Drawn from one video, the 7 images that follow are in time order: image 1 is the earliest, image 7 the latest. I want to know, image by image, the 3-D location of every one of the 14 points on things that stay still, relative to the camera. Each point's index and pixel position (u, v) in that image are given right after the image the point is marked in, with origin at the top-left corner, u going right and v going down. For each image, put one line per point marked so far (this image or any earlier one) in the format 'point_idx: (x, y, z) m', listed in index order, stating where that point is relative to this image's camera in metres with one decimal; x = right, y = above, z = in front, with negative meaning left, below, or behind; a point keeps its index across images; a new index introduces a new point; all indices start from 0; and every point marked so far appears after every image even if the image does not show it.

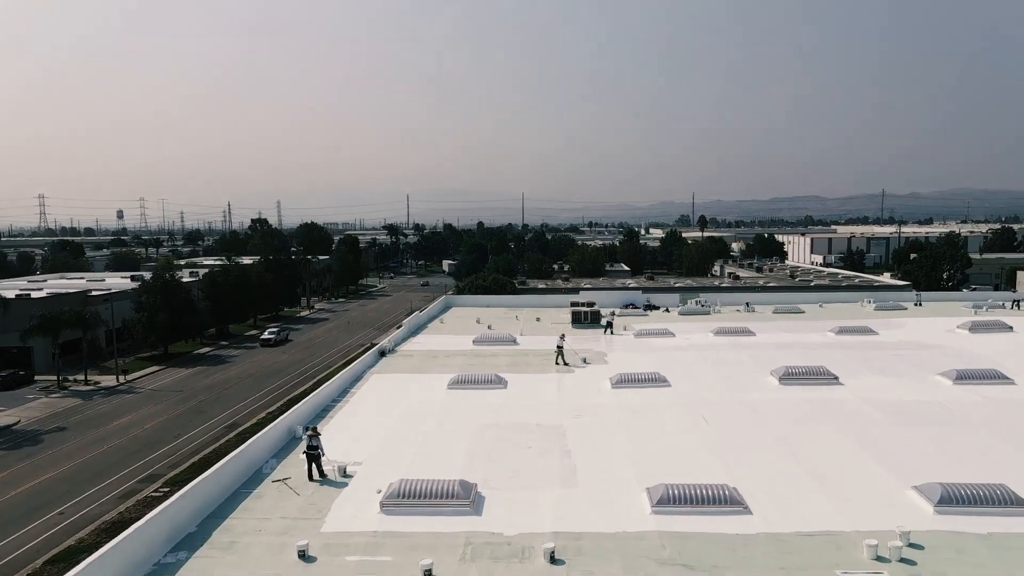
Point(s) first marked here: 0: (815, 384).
0: (+7.0, -2.3, +15.1) m
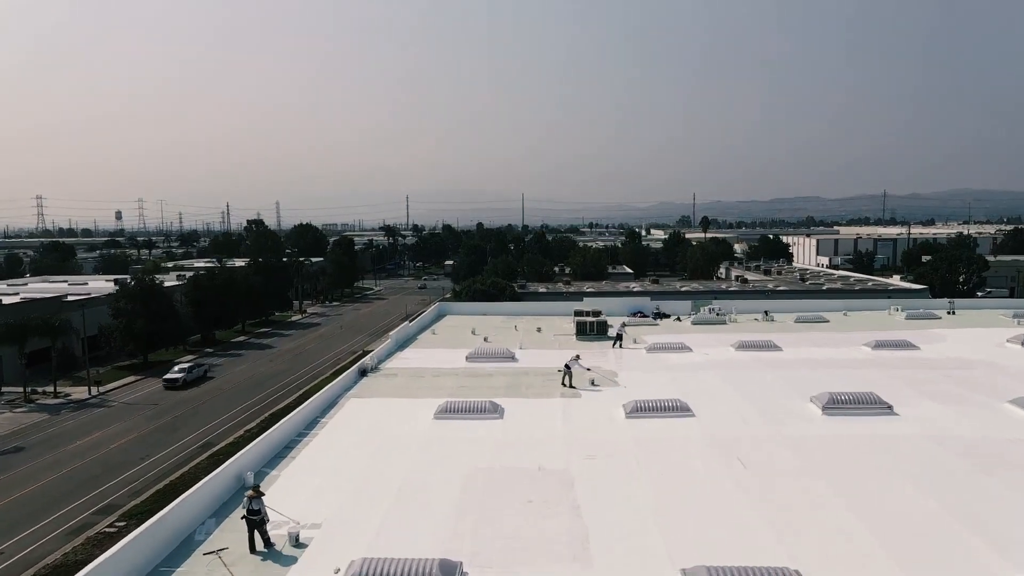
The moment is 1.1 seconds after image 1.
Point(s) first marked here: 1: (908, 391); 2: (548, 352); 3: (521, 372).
0: (+6.9, -2.5, +12.9) m
1: (+8.9, -2.3, +14.8) m
2: (+1.1, -2.0, +19.9) m
3: (+0.2, -2.2, +17.0) m
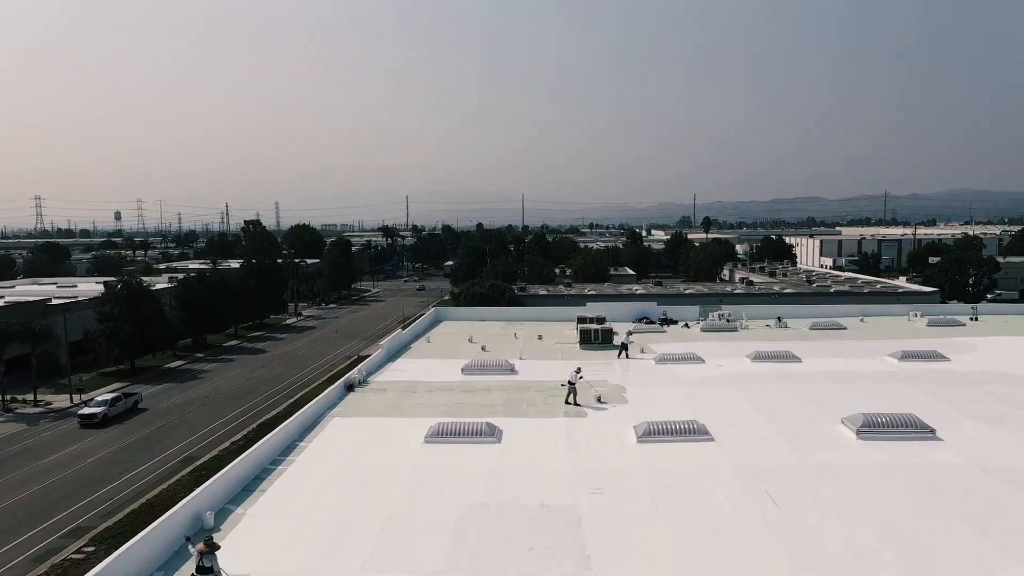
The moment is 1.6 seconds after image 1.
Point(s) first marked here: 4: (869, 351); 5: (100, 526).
0: (+6.9, -2.7, +11.6) m
1: (+8.9, -2.5, +13.5) m
2: (+1.1, -2.2, +18.6) m
3: (+0.2, -2.4, +15.7) m
4: (+10.4, -1.9, +19.3) m
5: (-11.7, -6.7, +18.7) m
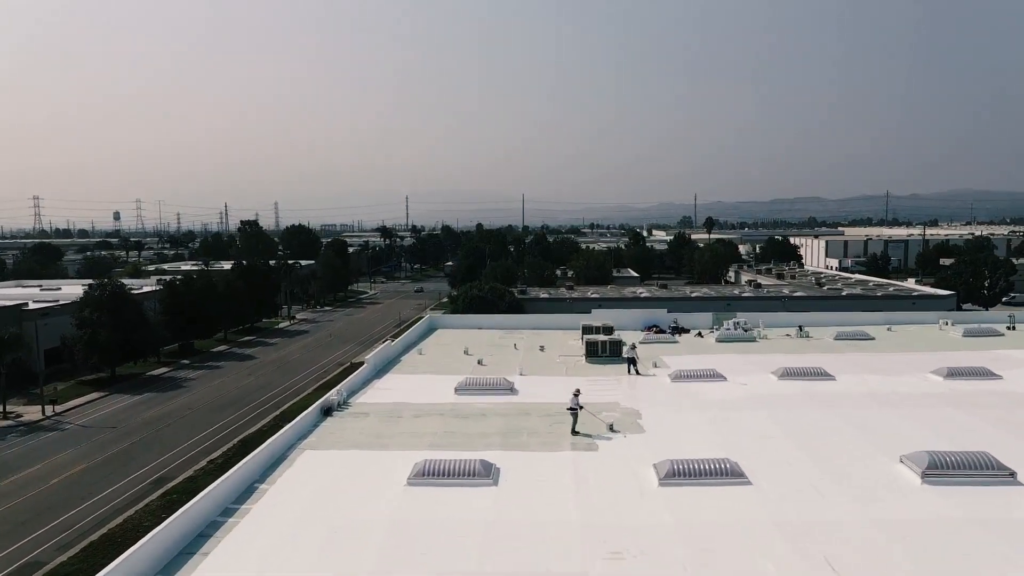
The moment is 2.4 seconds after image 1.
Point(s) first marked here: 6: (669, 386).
0: (+6.9, -2.9, +9.8) m
1: (+8.8, -2.7, +11.6) m
2: (+1.0, -2.4, +16.8) m
3: (+0.2, -2.6, +13.9) m
4: (+10.4, -2.1, +17.4) m
5: (-11.7, -7.0, +16.9) m
6: (+3.8, -2.4, +16.0) m
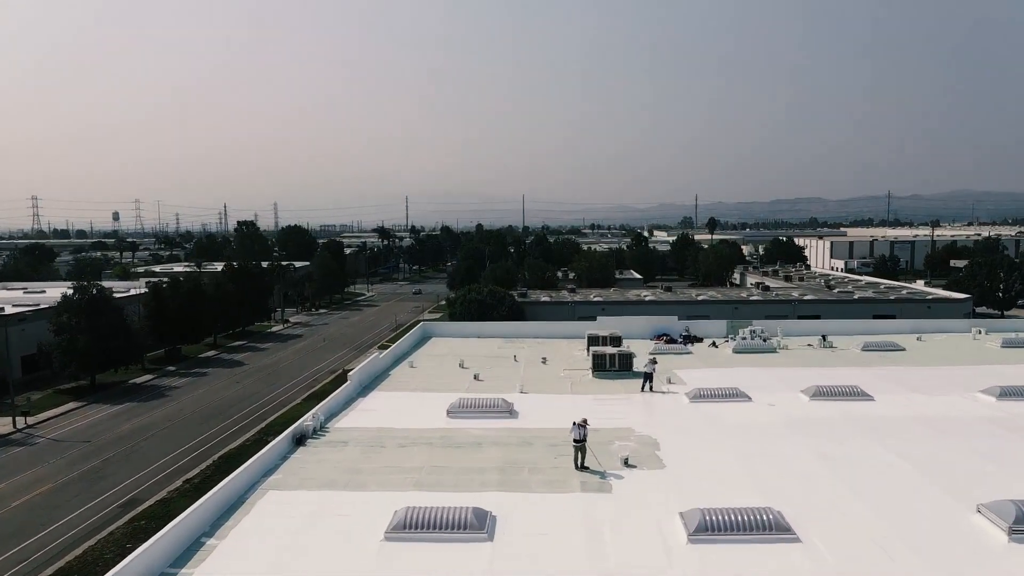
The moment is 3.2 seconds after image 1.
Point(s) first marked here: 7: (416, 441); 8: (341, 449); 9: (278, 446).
0: (+6.9, -3.1, +8.0) m
1: (+8.8, -2.9, +9.9) m
2: (+1.0, -2.6, +15.0) m
3: (+0.2, -2.8, +12.1) m
4: (+10.4, -2.3, +15.7) m
5: (-11.8, -7.1, +15.2) m
6: (+3.8, -2.6, +14.3) m
7: (-1.8, -2.8, +12.1) m
8: (-3.0, -2.9, +11.8) m
9: (-4.1, -2.7, +11.5) m
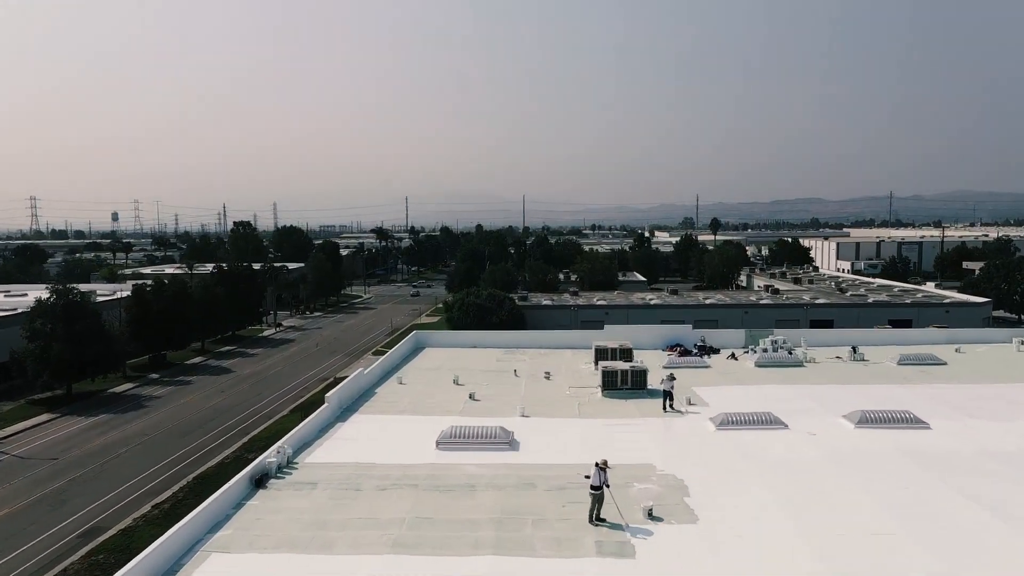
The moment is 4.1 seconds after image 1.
0: (+6.9, -3.3, +6.1) m
1: (+8.8, -3.1, +8.0) m
2: (+1.0, -2.8, +13.2) m
3: (+0.2, -3.0, +10.3) m
4: (+10.4, -2.5, +13.8) m
5: (-11.8, -7.3, +13.3) m
6: (+3.8, -2.8, +12.4) m
7: (-1.8, -3.0, +10.2) m
8: (-3.0, -3.1, +9.9) m
9: (-4.1, -2.9, +9.6) m
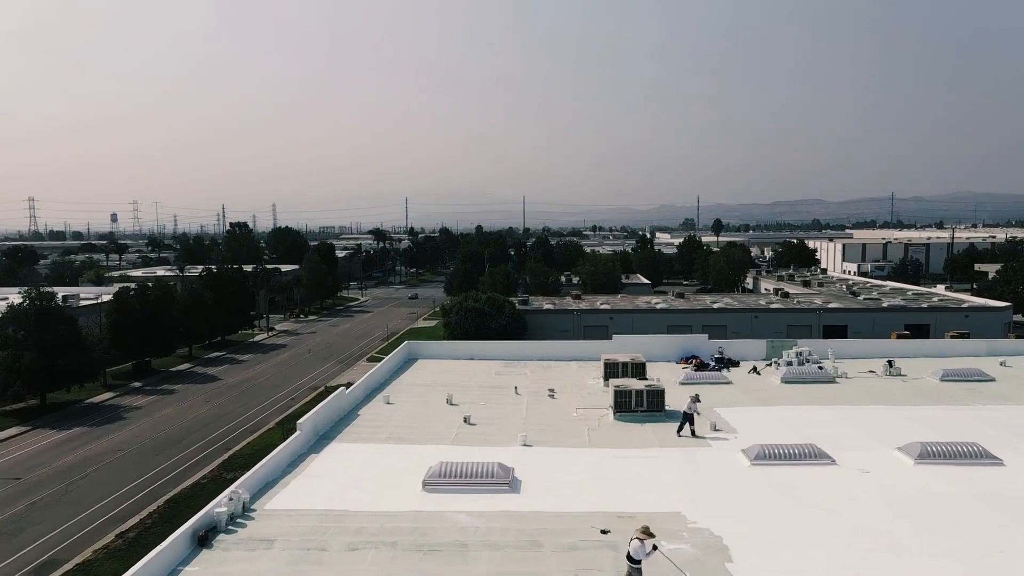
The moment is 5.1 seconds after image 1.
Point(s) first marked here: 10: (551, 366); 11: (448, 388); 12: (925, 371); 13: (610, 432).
0: (+6.9, -3.5, +4.3) m
1: (+8.8, -3.3, +6.2) m
2: (+1.0, -3.0, +11.3) m
3: (+0.2, -3.2, +8.4) m
4: (+10.4, -2.7, +12.0) m
5: (-11.8, -7.5, +11.5) m
6: (+3.8, -3.0, +10.6) m
7: (-1.8, -3.2, +8.4) m
8: (-3.0, -3.3, +8.1) m
9: (-4.1, -3.1, +7.8) m
10: (+1.2, -2.2, +19.2) m
11: (-1.6, -2.5, +16.7) m
12: (+10.9, -2.2, +17.4) m
13: (+2.0, -2.8, +13.3) m
